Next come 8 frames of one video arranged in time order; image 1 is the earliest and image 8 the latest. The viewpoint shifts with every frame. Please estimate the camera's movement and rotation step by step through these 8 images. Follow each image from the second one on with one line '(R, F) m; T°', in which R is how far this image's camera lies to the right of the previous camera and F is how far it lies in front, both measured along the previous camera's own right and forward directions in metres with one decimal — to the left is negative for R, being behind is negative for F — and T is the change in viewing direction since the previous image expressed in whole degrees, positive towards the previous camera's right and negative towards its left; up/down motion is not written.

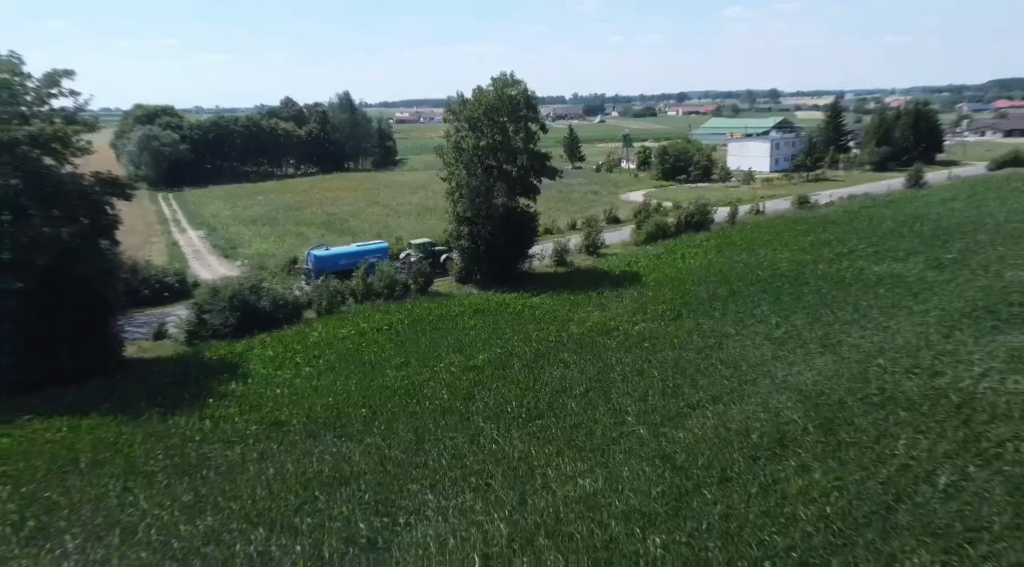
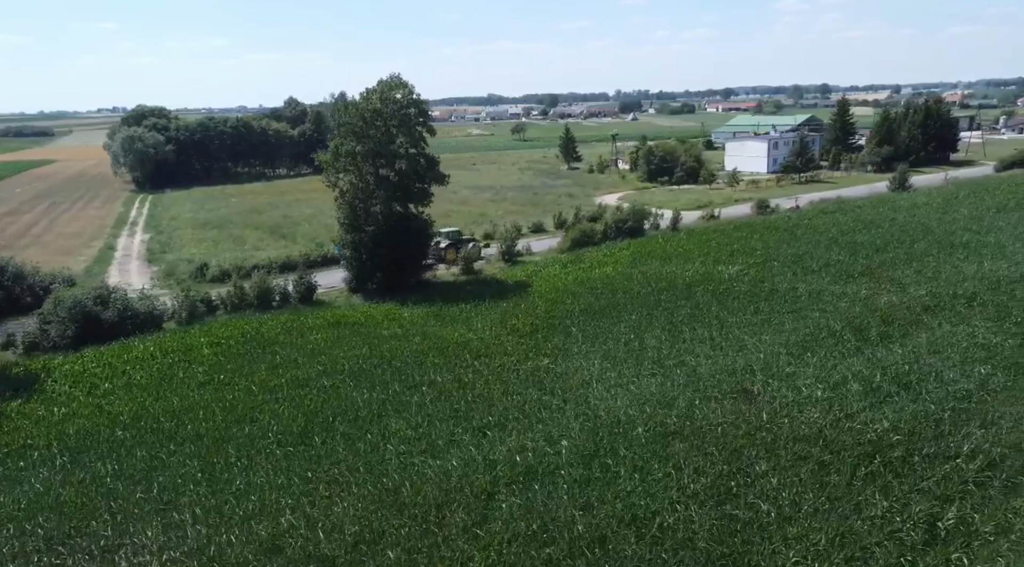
(+4.1, +0.8) m; -2°
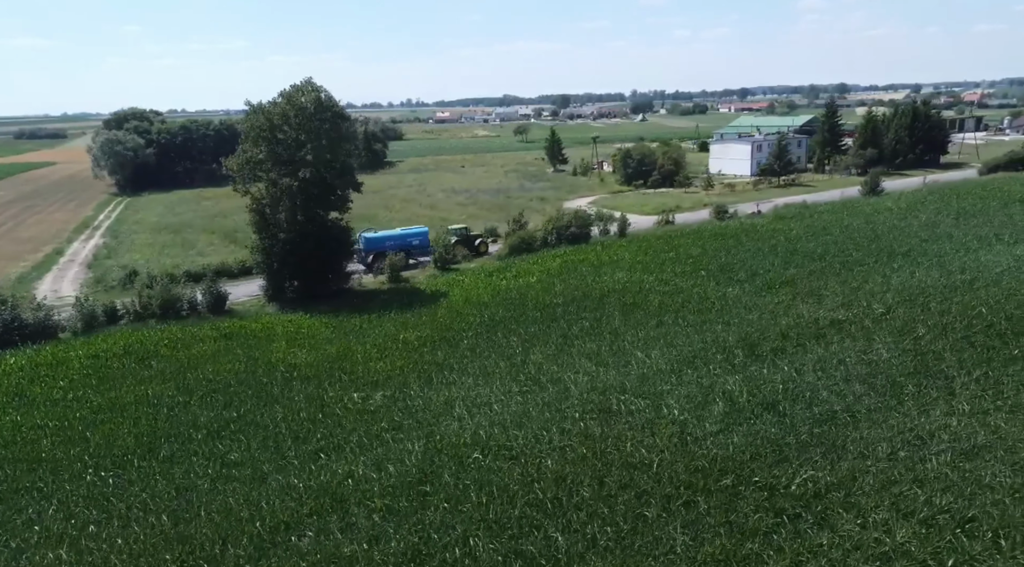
(+2.6, +0.5) m; -1°
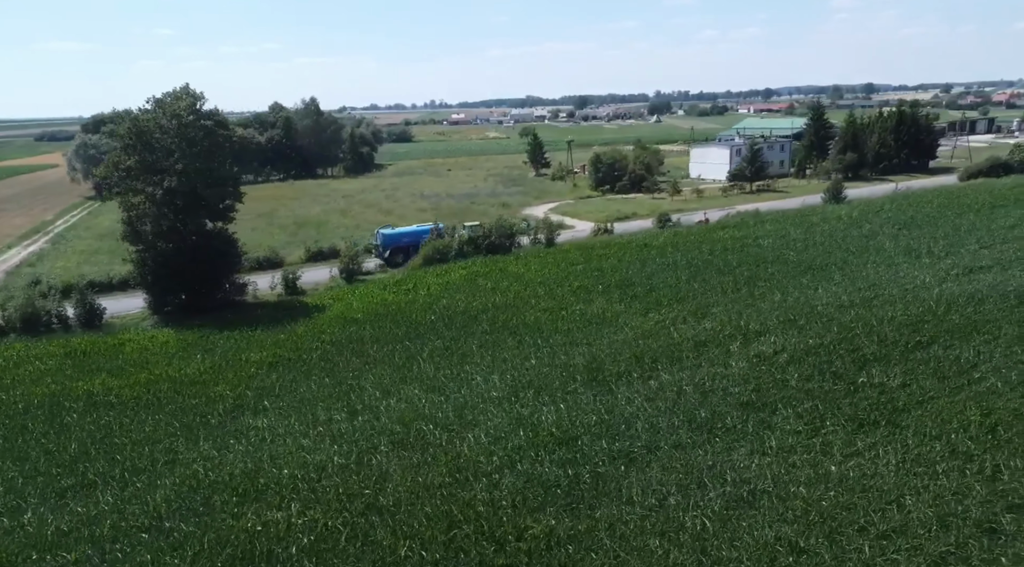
(+3.6, +0.8) m; -1°
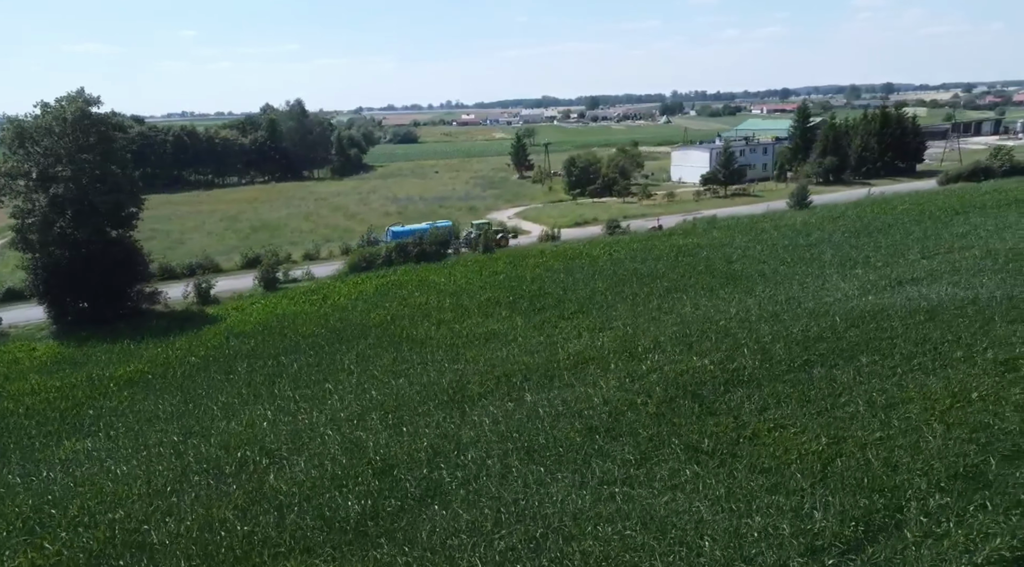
(+2.8, +0.6) m; -1°
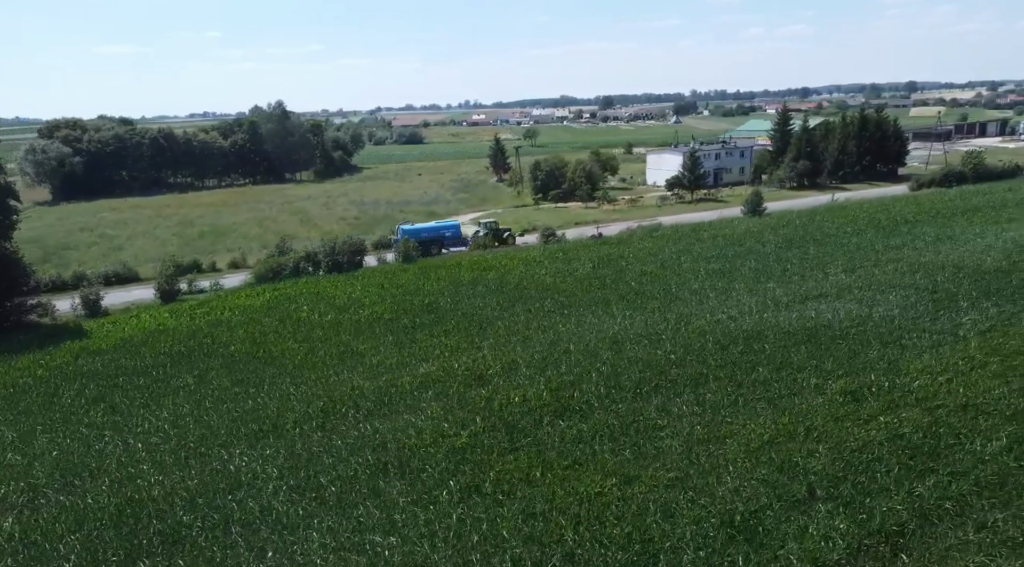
(+3.4, +0.7) m; -1°
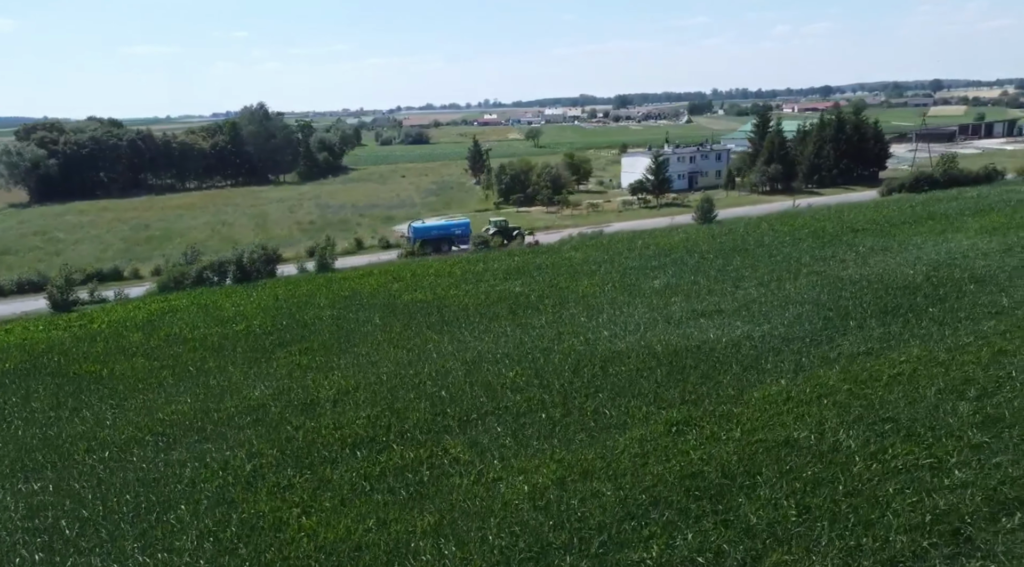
(+3.5, +0.7) m; -1°
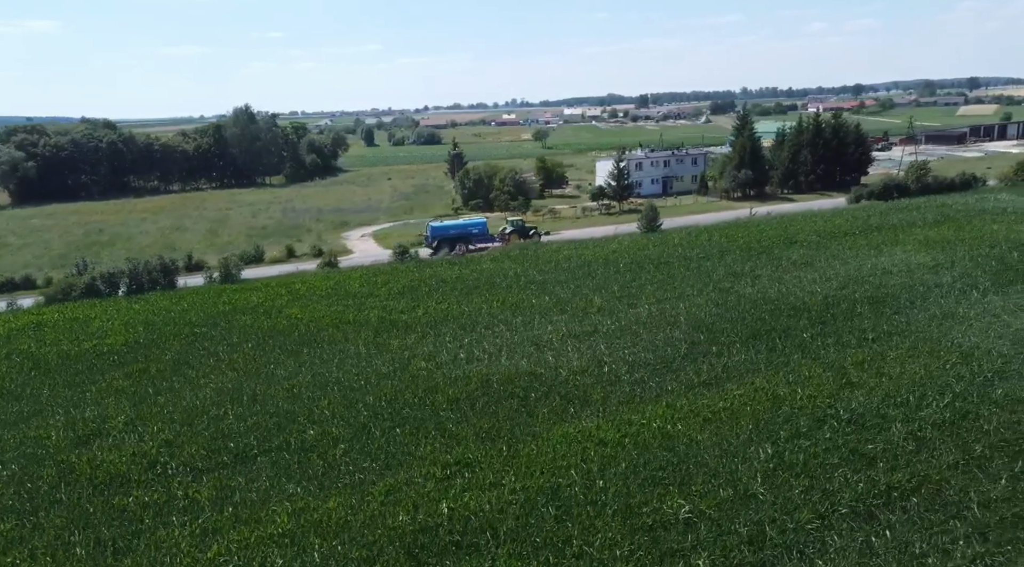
(+4.0, +0.9) m; -1°
